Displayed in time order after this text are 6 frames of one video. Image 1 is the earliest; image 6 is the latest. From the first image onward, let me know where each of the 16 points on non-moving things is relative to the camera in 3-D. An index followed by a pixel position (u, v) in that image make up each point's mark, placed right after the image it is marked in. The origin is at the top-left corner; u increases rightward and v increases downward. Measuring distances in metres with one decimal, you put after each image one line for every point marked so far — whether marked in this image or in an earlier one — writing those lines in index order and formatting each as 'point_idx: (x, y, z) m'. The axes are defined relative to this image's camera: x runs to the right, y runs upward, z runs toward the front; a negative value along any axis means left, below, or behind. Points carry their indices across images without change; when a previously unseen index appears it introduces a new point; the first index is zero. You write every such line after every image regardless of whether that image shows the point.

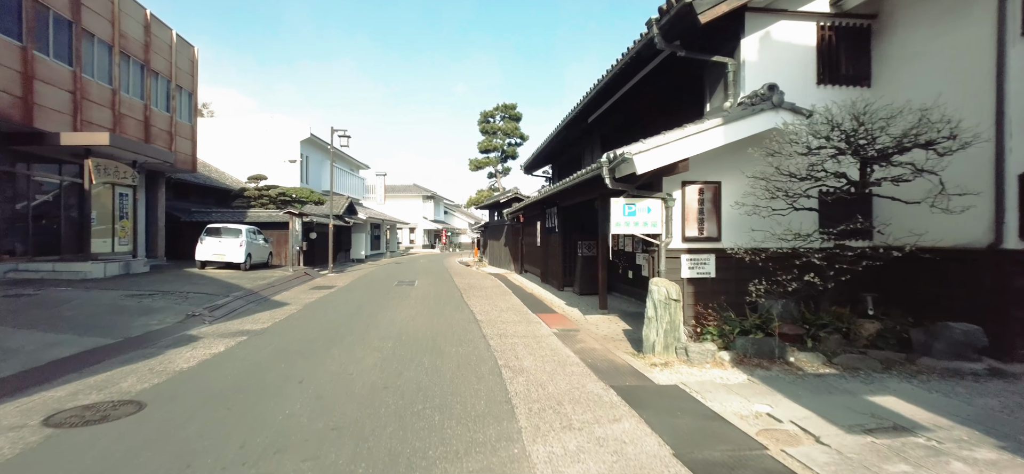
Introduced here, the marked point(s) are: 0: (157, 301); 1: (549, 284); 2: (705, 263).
0: (-8.1, -1.3, +9.5) m
1: (+1.2, -1.5, +12.8) m
2: (+3.0, -0.4, +6.3) m
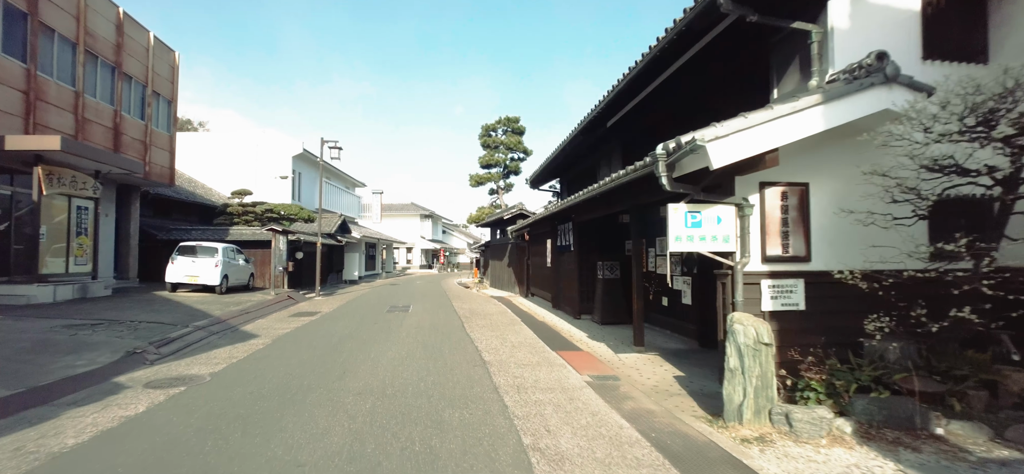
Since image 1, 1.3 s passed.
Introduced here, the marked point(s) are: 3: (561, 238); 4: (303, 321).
0: (-7.9, -1.7, +7.8) m
1: (+1.4, -2.0, +11.1) m
2: (+3.2, -0.6, +4.7) m
3: (+1.3, -0.1, +11.2) m
4: (-5.1, -2.1, +10.2) m
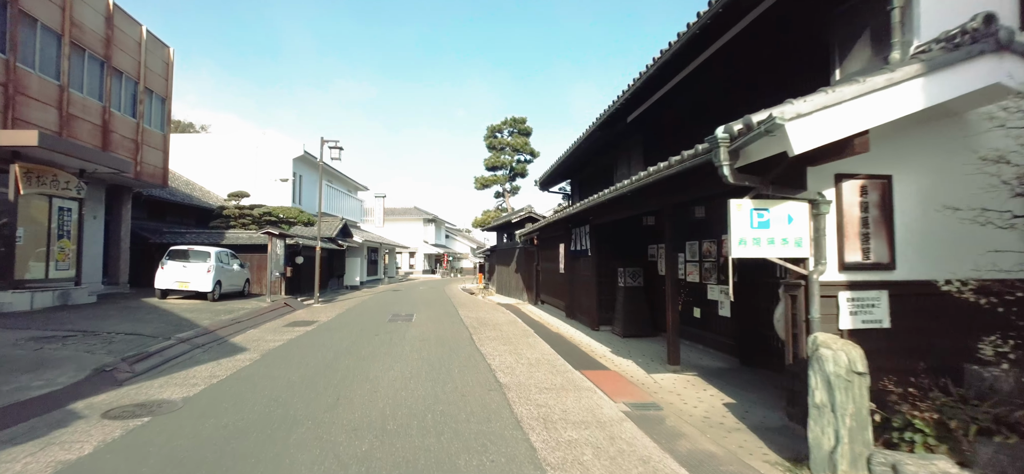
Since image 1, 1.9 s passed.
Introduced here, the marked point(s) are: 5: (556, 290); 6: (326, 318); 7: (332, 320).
0: (-7.6, -1.7, +7.1) m
1: (+1.7, -2.1, +10.3) m
2: (+3.5, -0.7, +3.9) m
3: (+1.6, -0.2, +10.4) m
4: (-4.8, -2.1, +9.4) m
5: (+1.3, -1.6, +12.2) m
6: (-5.2, -2.3, +11.5) m
7: (-4.8, -2.2, +10.9) m
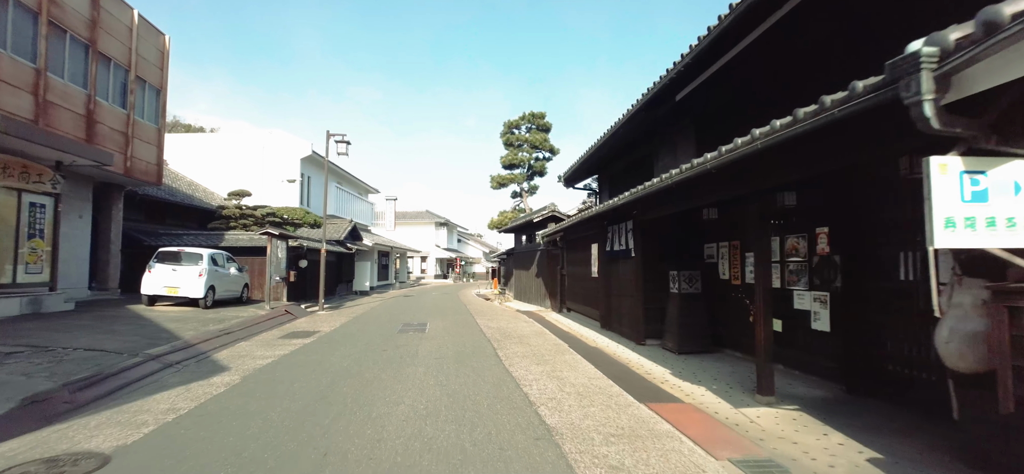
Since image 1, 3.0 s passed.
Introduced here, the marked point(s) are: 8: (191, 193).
0: (-7.1, -1.7, +5.9) m
1: (+2.3, -2.0, +8.9) m
2: (+3.9, -0.5, +2.5) m
3: (+2.2, -0.1, +9.0) m
4: (-4.3, -2.1, +8.1) m
5: (+2.0, -1.6, +10.9) m
6: (-4.6, -2.3, +10.3) m
7: (-4.2, -2.2, +9.7) m
8: (-15.1, +2.1, +19.4) m
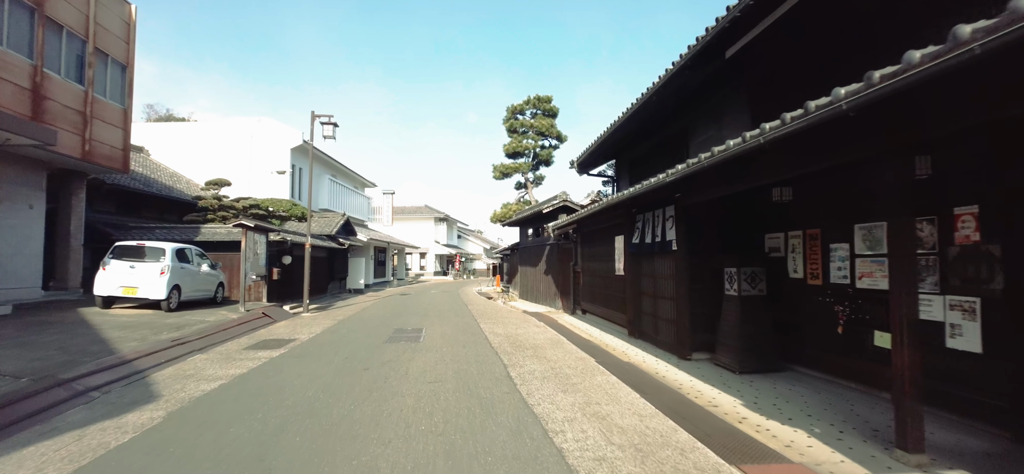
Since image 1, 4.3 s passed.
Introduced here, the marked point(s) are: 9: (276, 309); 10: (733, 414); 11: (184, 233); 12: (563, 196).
0: (-6.9, -1.5, +4.4) m
1: (+2.5, -1.9, +7.4) m
2: (+4.1, -0.4, +1.0) m
3: (+2.4, +0.1, +7.6) m
4: (-4.1, -2.0, +6.7) m
5: (+2.2, -1.4, +9.4) m
6: (-4.4, -2.1, +8.8) m
7: (-3.9, -2.0, +8.2) m
8: (-14.9, +2.3, +17.9) m
9: (-6.8, -2.1, +11.9) m
10: (+2.2, -1.8, +4.3) m
11: (-10.6, +0.1, +13.3) m
12: (+1.6, +1.3, +13.1) m
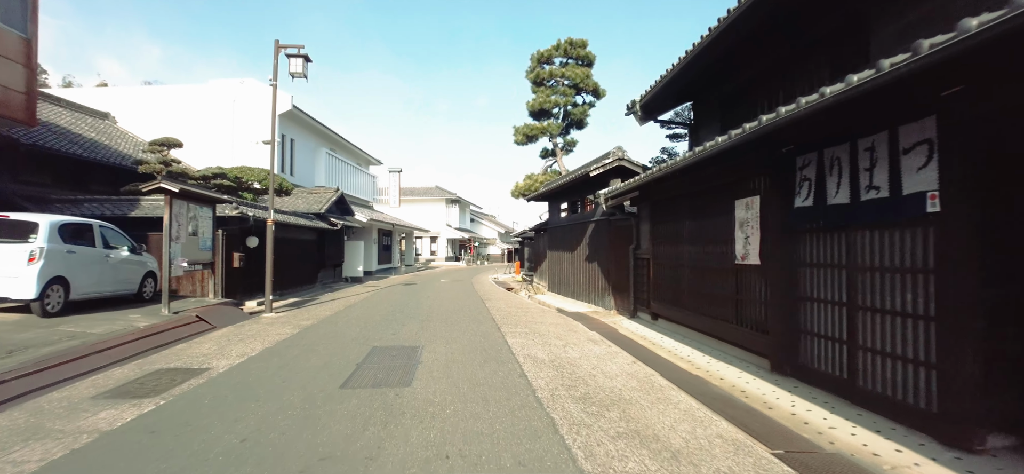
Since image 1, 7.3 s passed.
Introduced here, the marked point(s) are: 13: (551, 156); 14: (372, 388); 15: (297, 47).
0: (-6.4, -1.3, +1.3) m
1: (+3.1, -1.5, +4.0) m
2: (+4.5, -0.2, -2.5) m
3: (+3.0, +0.5, +4.1) m
4: (-3.5, -1.6, +3.5) m
5: (+2.9, -0.9, +6.0) m
6: (-3.7, -1.6, +5.6) m
7: (-3.3, -1.6, +5.0) m
8: (-14.0, +3.1, +14.9) m
9: (-6.1, -1.5, +8.8) m
10: (+2.8, -1.5, +0.9) m
11: (-9.8, +0.7, +10.2) m
12: (+2.4, +1.9, +9.5) m
13: (+1.6, +3.3, +17.0) m
14: (-1.4, -1.5, +4.1) m
15: (-5.4, +4.7, +10.5) m
